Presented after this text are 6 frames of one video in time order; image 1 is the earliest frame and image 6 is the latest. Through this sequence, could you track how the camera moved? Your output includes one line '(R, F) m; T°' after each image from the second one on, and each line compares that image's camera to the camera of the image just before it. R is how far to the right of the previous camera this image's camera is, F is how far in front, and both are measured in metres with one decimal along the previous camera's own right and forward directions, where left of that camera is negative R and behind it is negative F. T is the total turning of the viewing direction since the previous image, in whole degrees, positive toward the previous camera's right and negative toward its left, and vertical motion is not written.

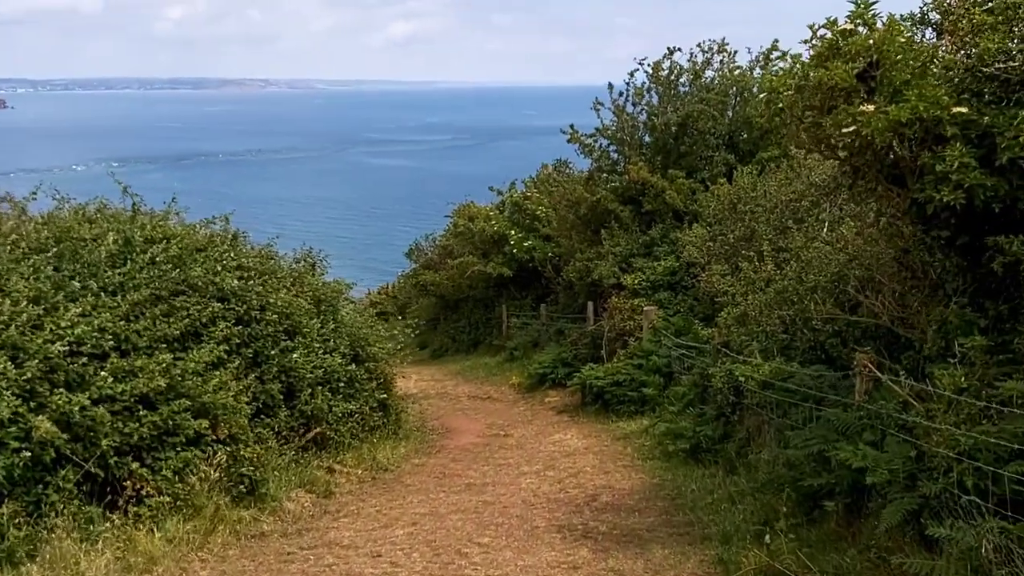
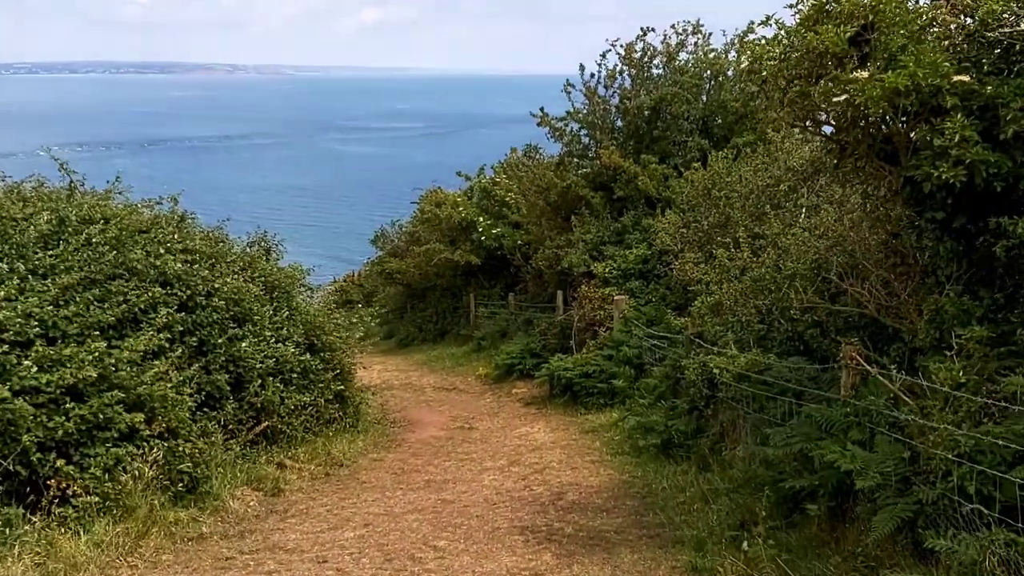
(+0.1, +0.5) m; +2°
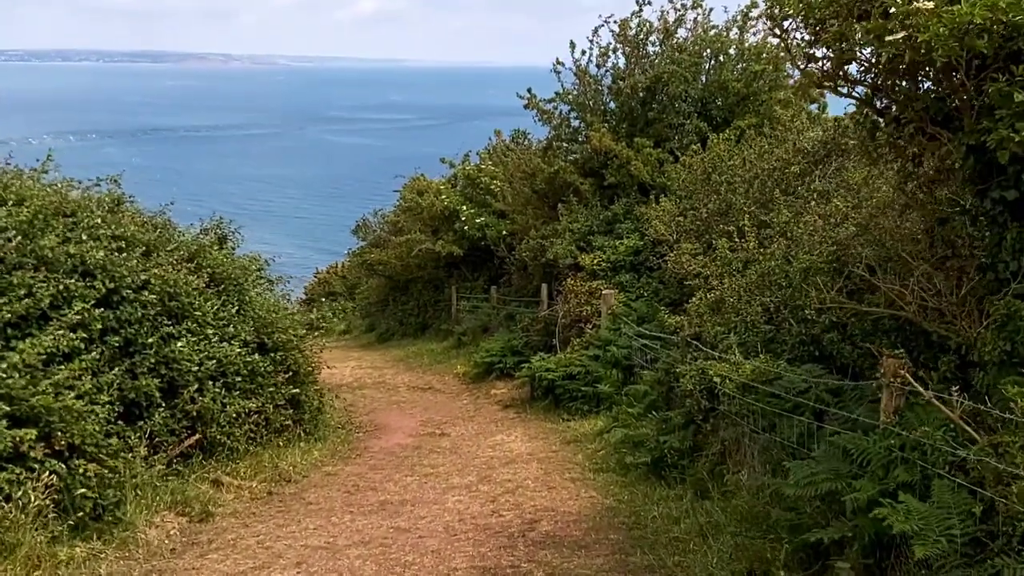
(+0.2, +1.1) m; 0°
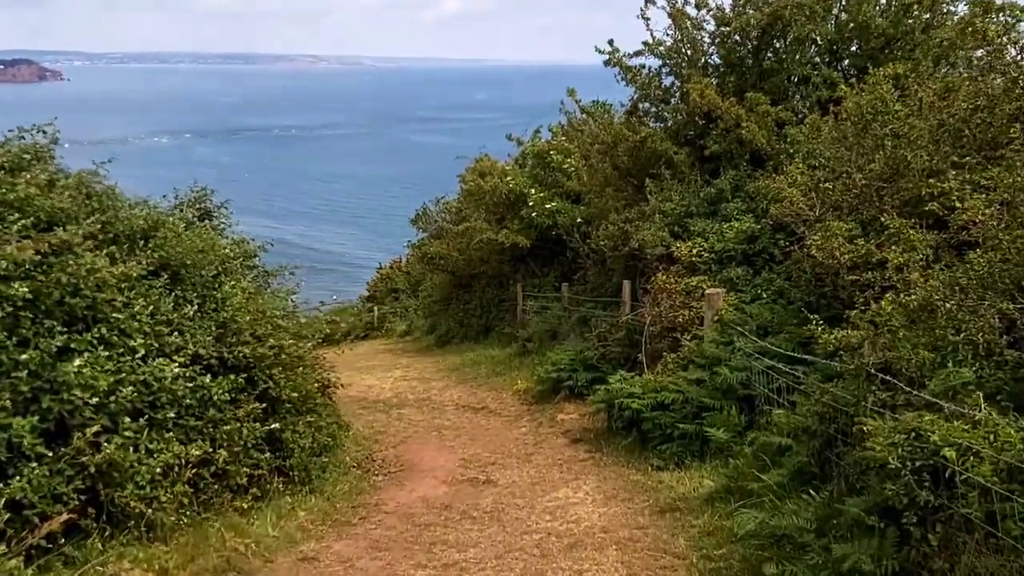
(+0.1, +2.8) m; -5°
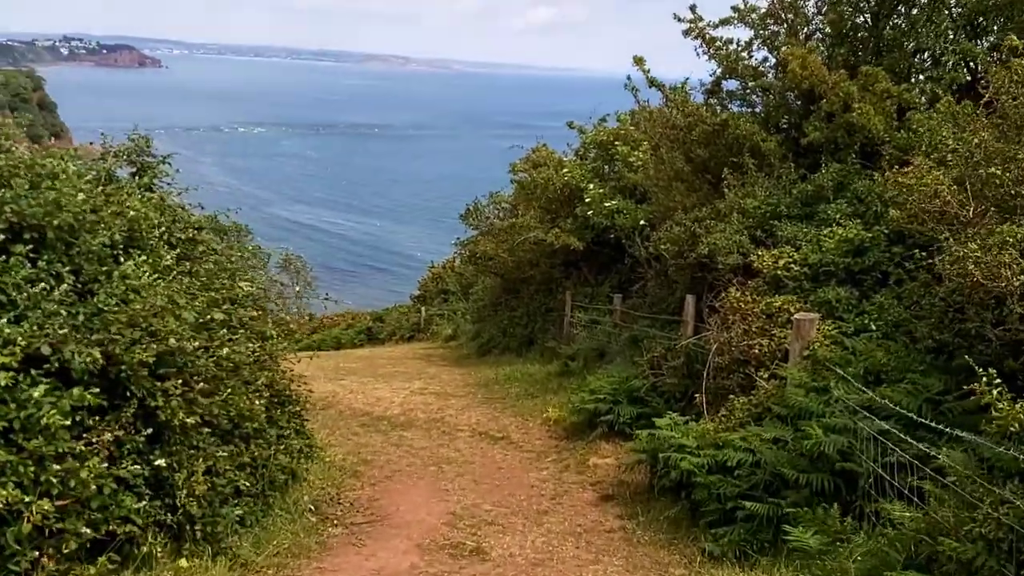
(+0.4, +2.1) m; -5°
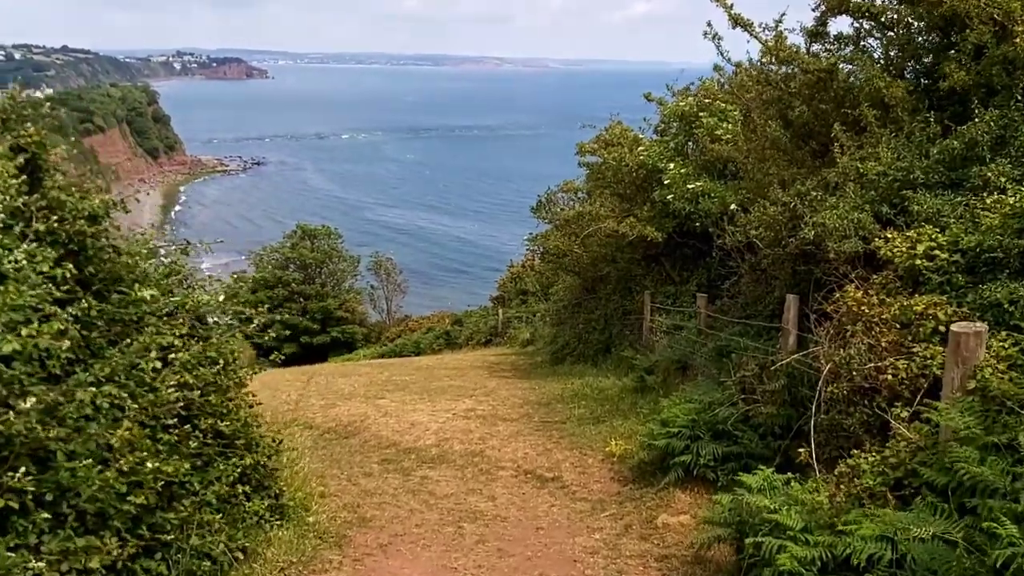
(+0.4, +1.9) m; -7°
